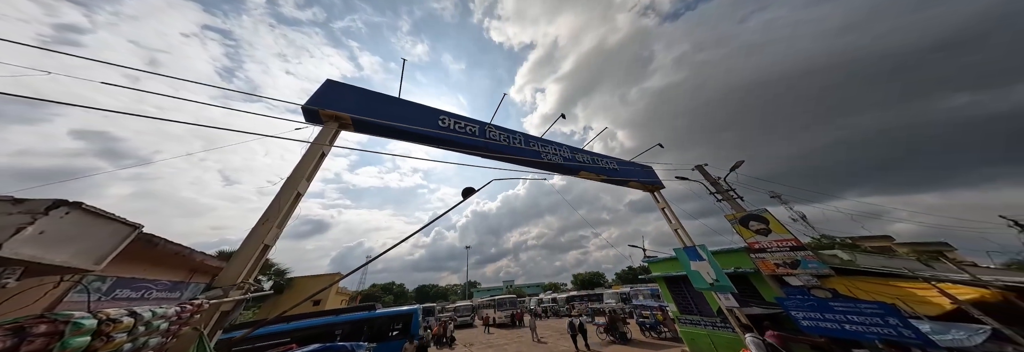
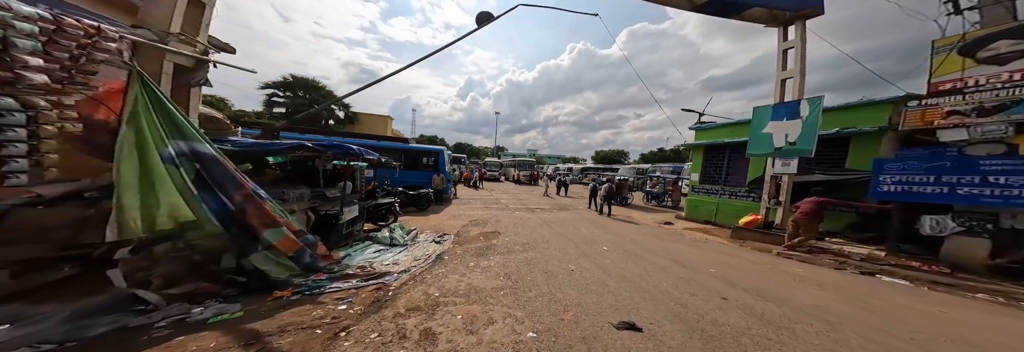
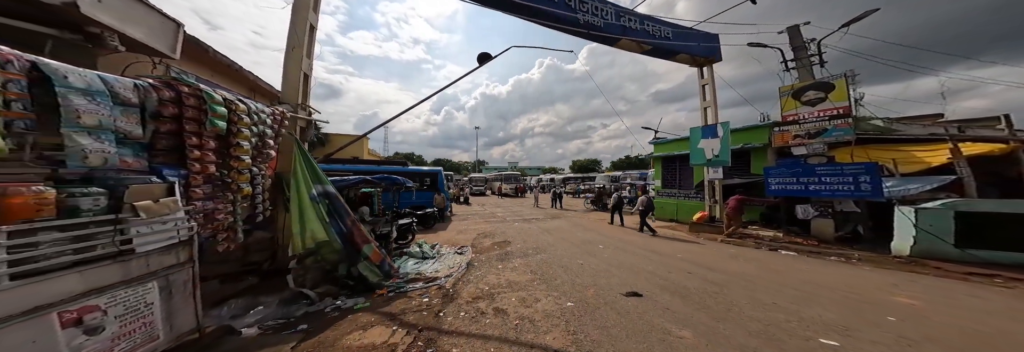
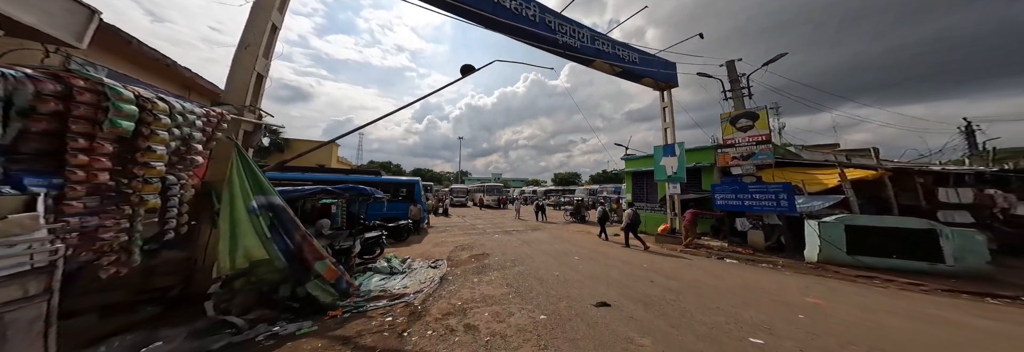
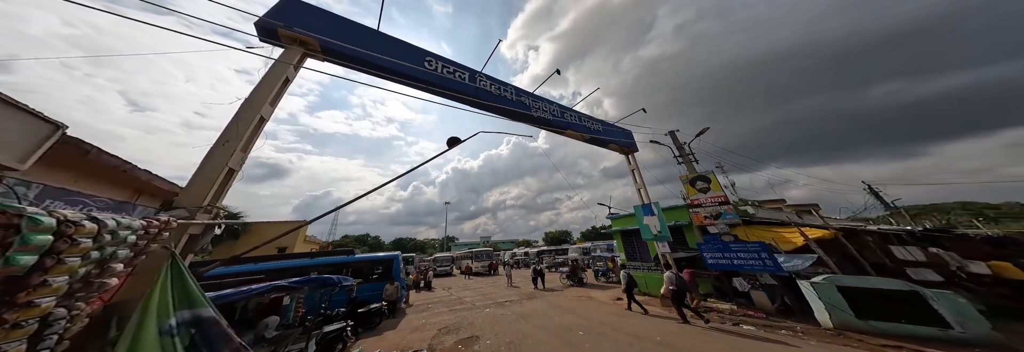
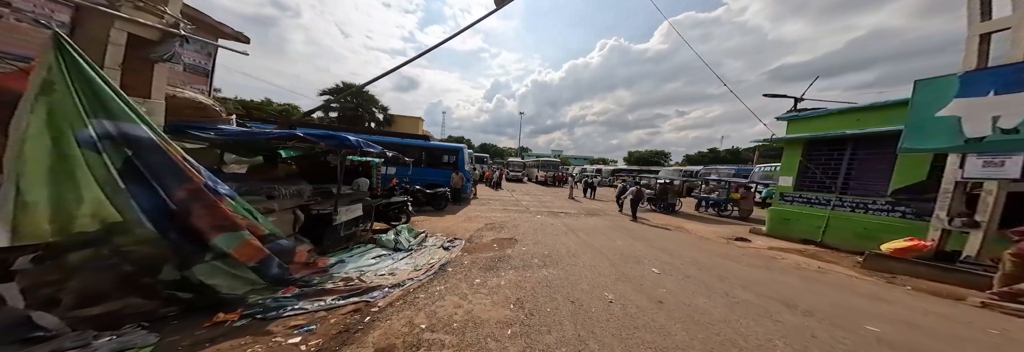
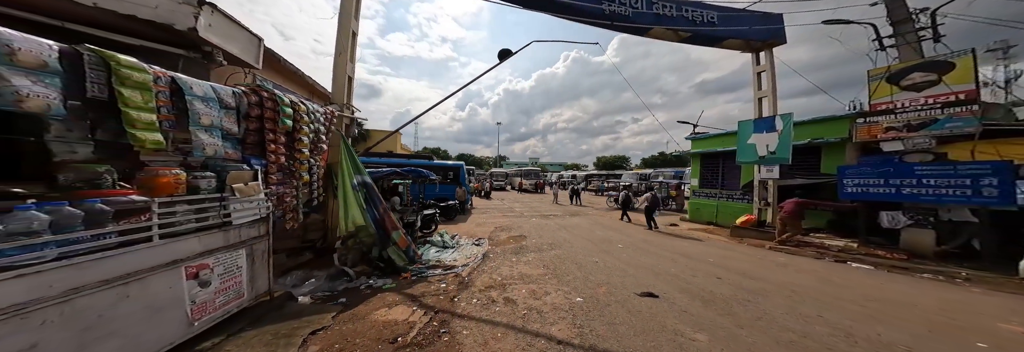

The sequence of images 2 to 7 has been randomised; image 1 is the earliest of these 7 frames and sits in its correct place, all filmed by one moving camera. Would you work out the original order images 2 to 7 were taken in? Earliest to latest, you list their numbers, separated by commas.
5, 4, 3, 7, 2, 6
